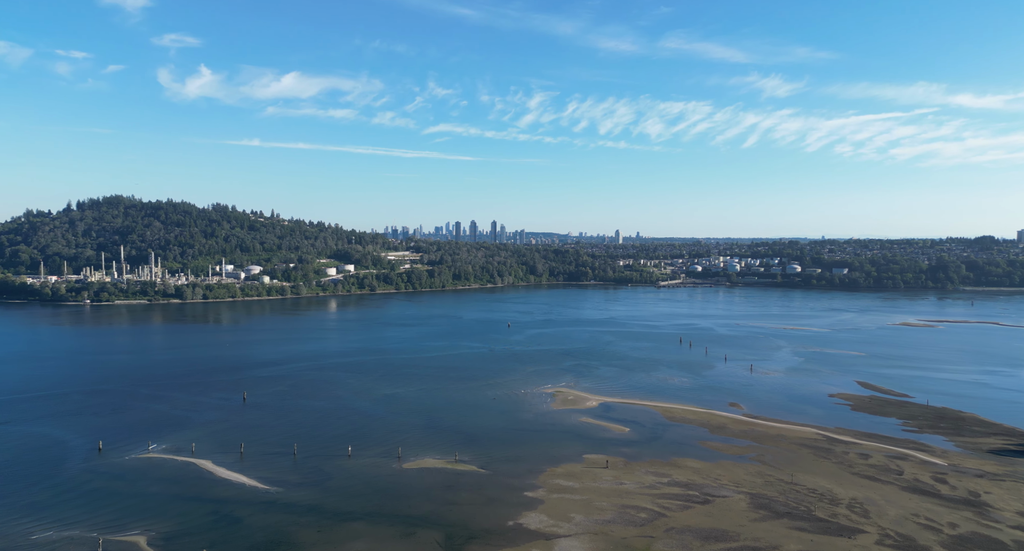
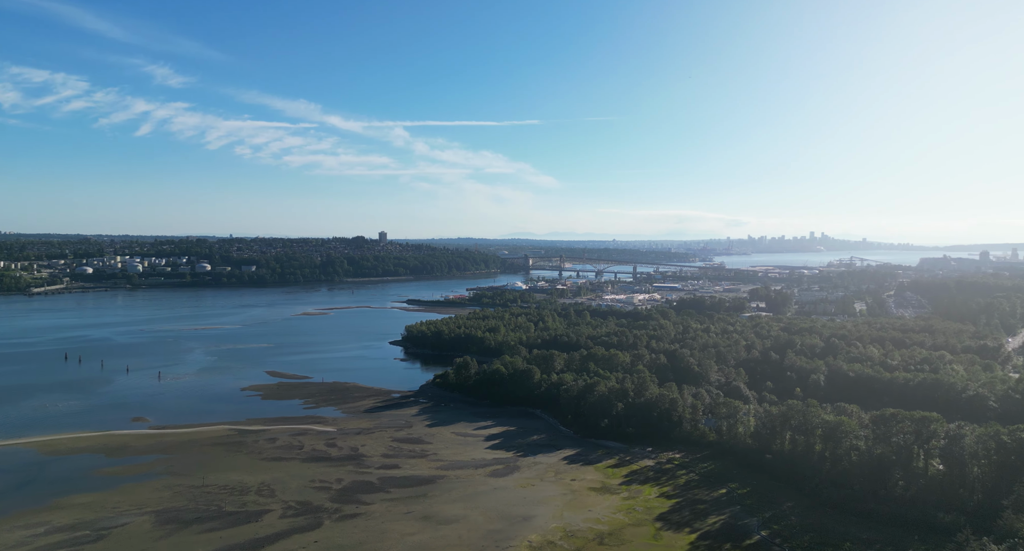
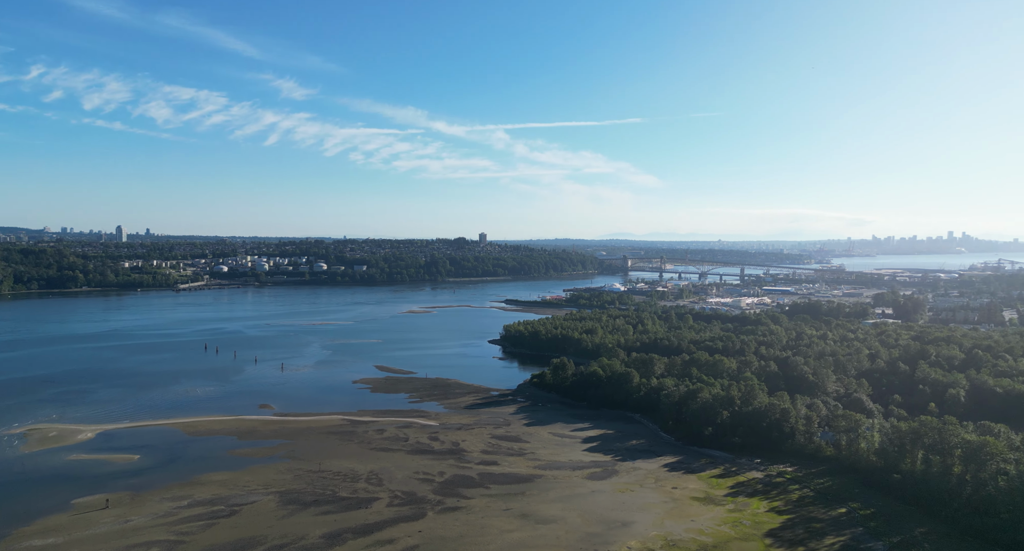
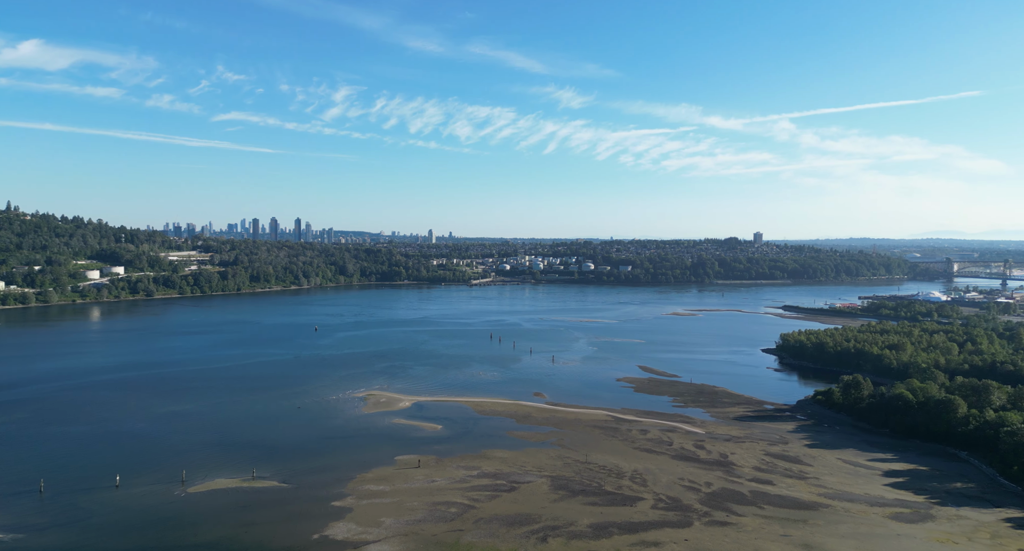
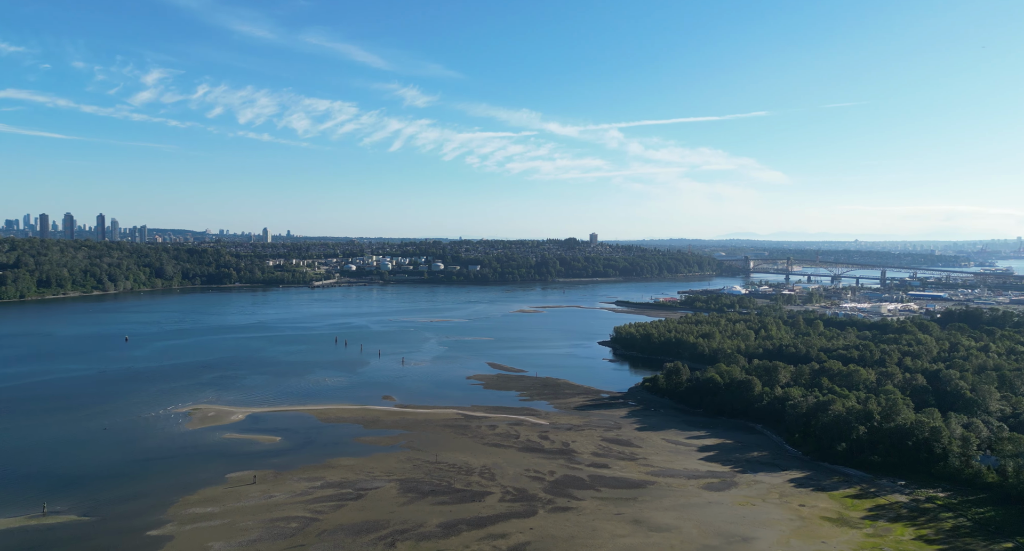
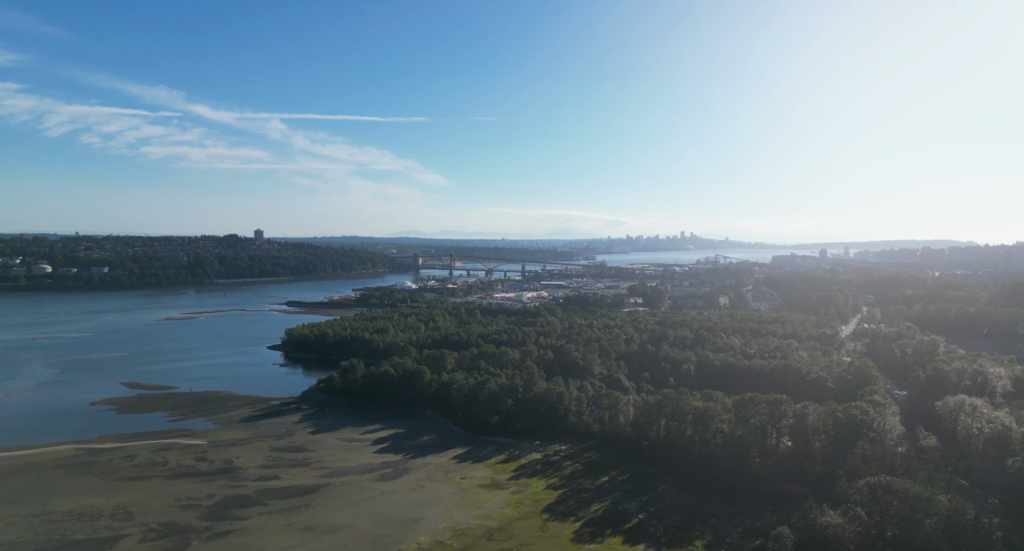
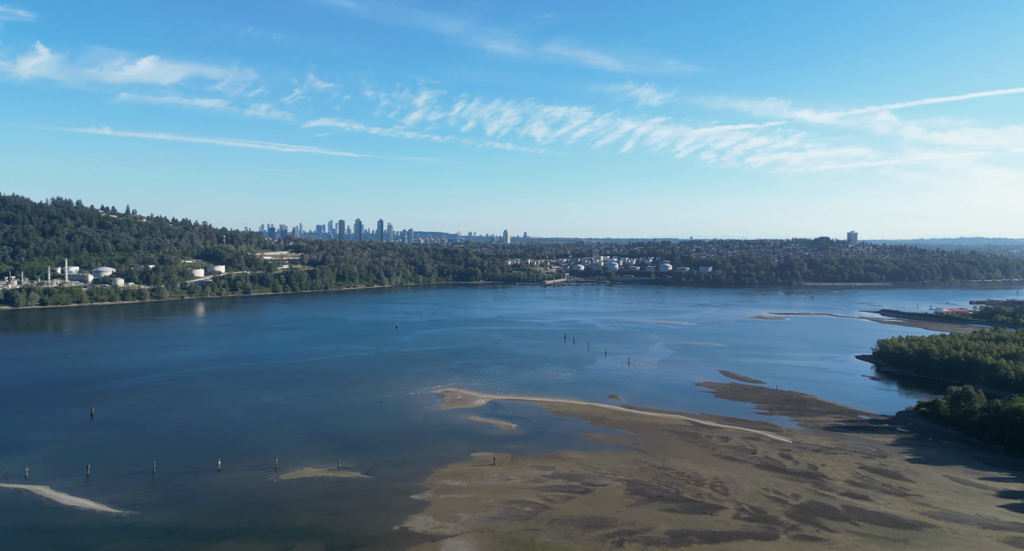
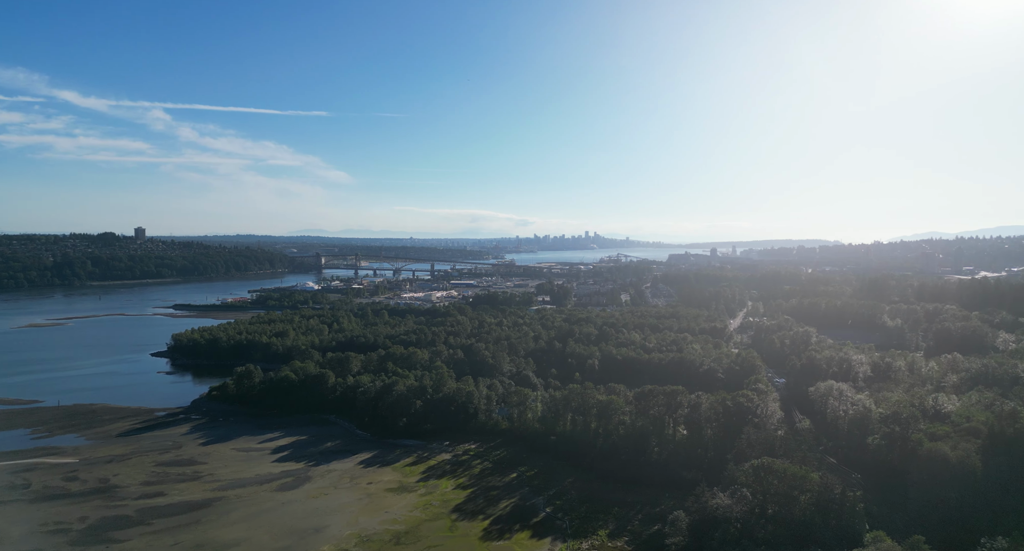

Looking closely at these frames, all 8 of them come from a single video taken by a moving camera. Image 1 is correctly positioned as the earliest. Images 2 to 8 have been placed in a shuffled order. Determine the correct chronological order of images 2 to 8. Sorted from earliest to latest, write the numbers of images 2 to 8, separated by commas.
7, 4, 5, 3, 2, 6, 8
